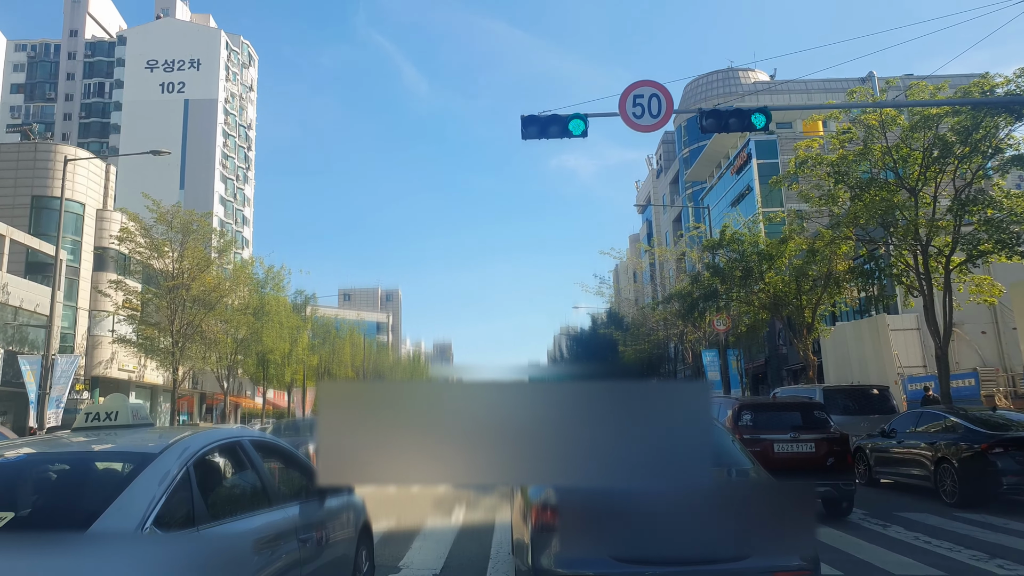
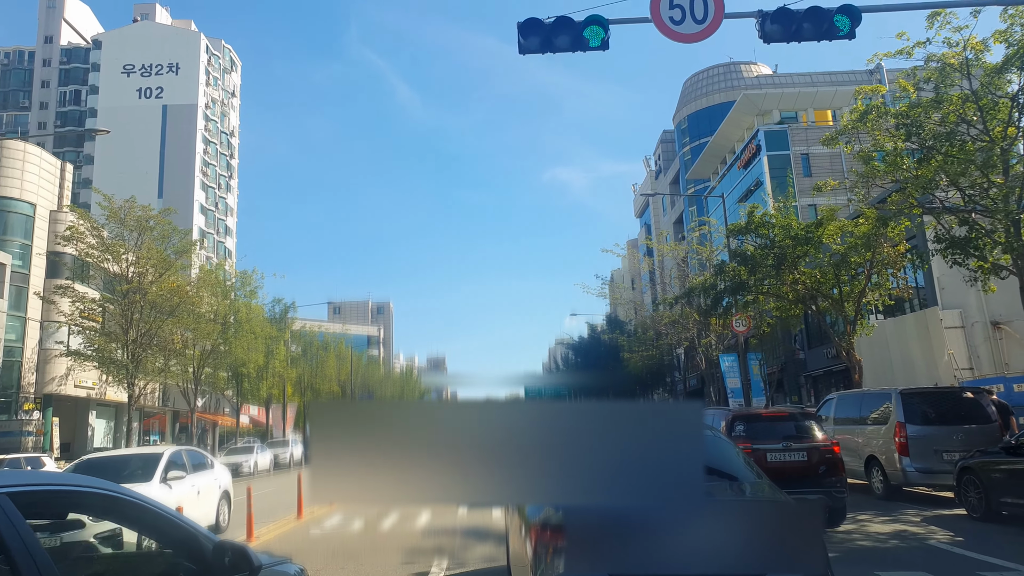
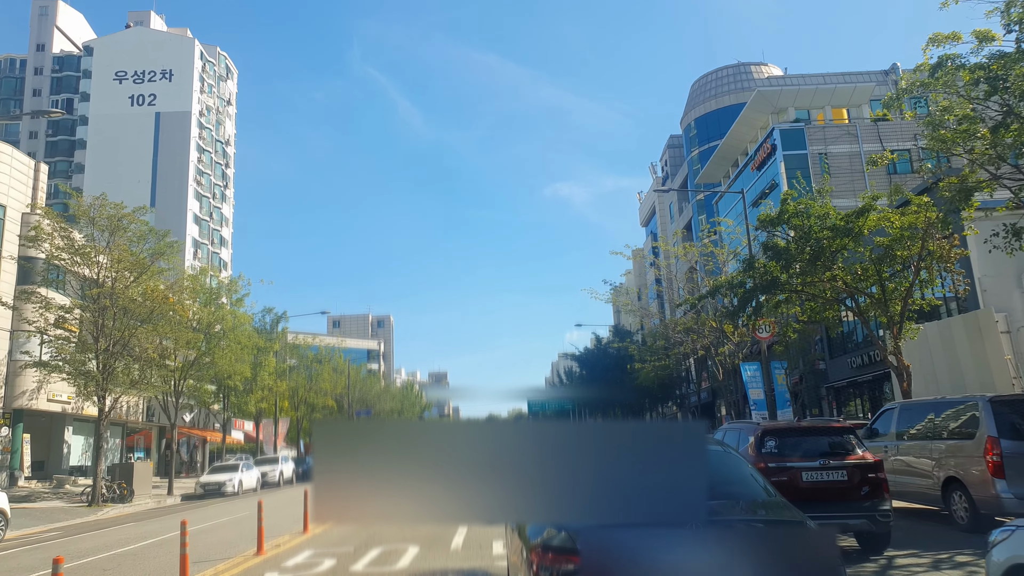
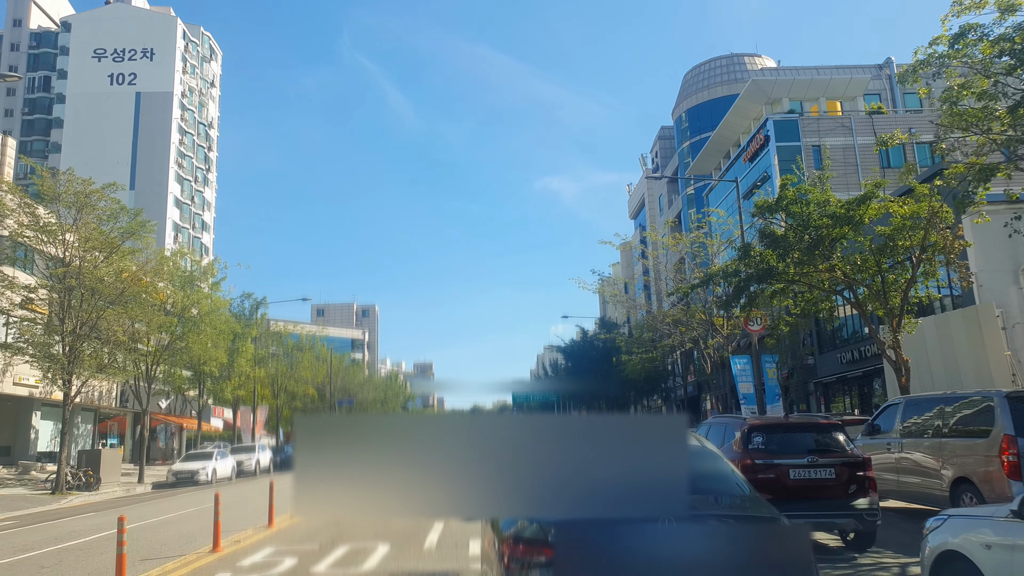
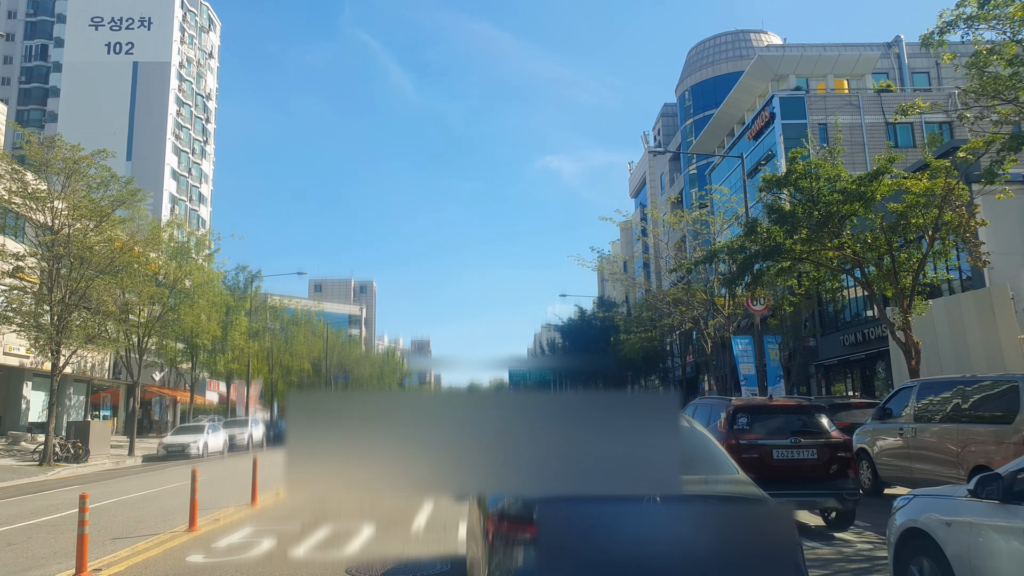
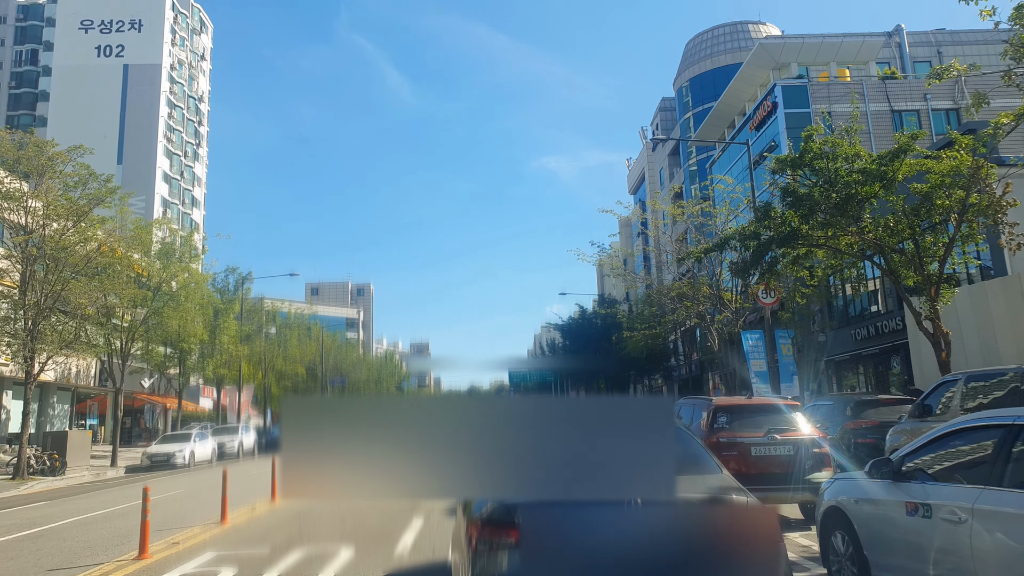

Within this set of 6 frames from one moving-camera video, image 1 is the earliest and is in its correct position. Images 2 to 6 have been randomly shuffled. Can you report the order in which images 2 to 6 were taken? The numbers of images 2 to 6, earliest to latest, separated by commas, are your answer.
2, 3, 4, 5, 6
